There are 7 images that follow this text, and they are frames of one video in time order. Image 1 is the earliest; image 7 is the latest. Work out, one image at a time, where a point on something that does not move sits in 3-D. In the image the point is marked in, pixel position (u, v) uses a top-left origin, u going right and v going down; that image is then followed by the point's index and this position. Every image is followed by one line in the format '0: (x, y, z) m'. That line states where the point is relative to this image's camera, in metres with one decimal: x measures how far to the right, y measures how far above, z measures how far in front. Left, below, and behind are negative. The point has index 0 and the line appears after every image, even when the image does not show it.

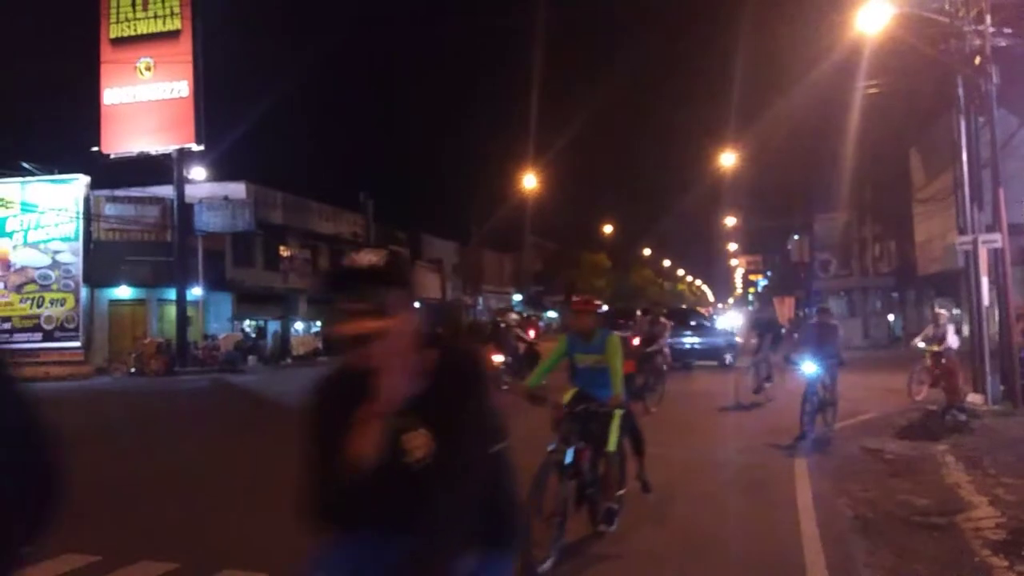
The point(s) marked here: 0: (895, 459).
0: (+4.7, -2.1, +12.4) m
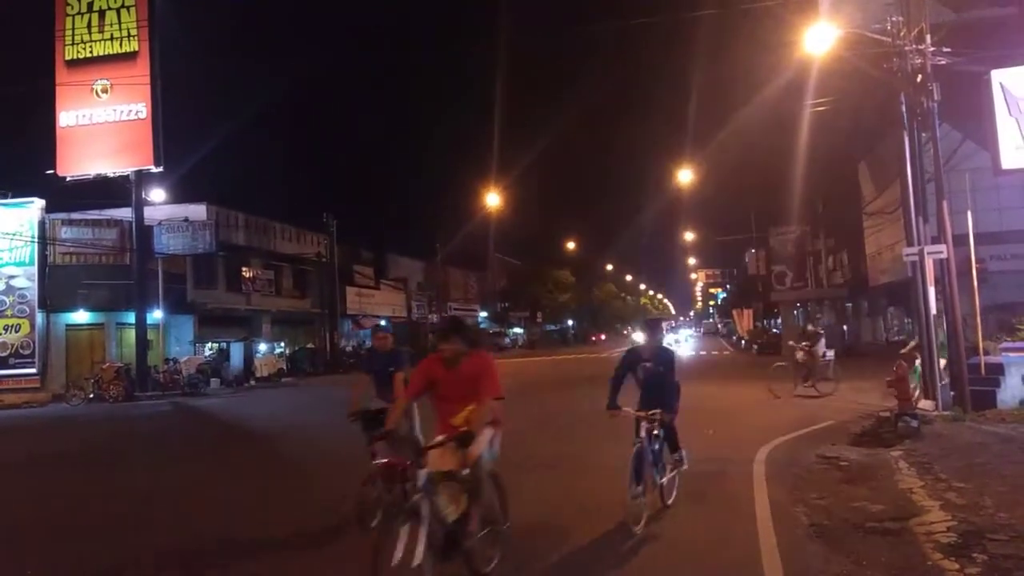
0: (+4.2, -2.2, +12.6) m
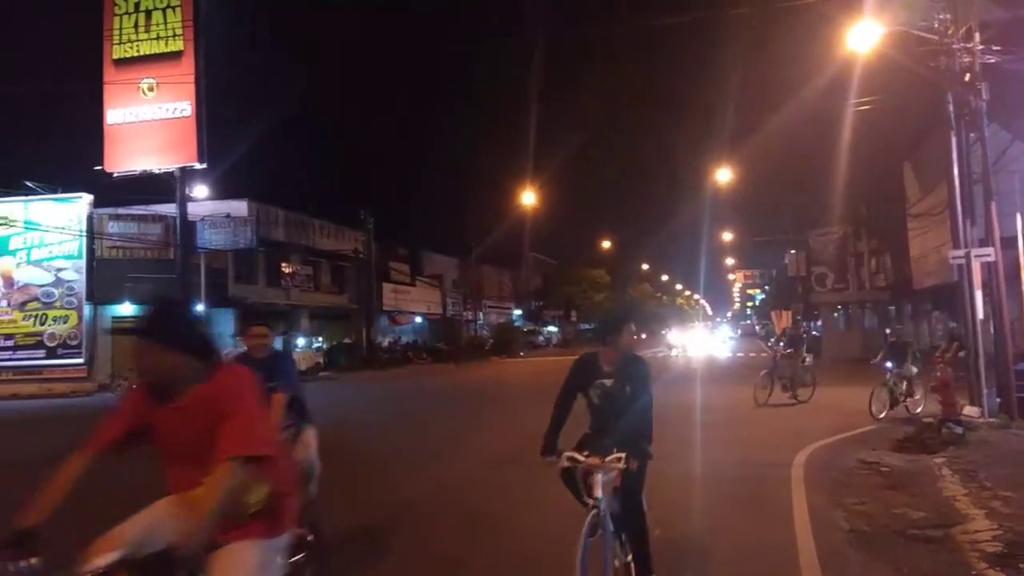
0: (+4.7, -2.3, +12.5) m
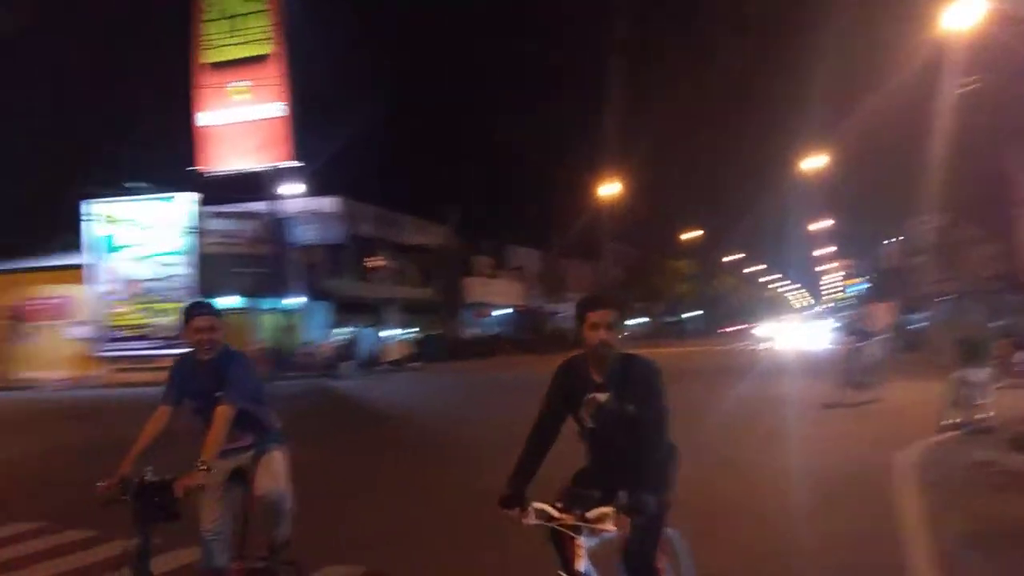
0: (+5.8, -2.1, +12.0) m
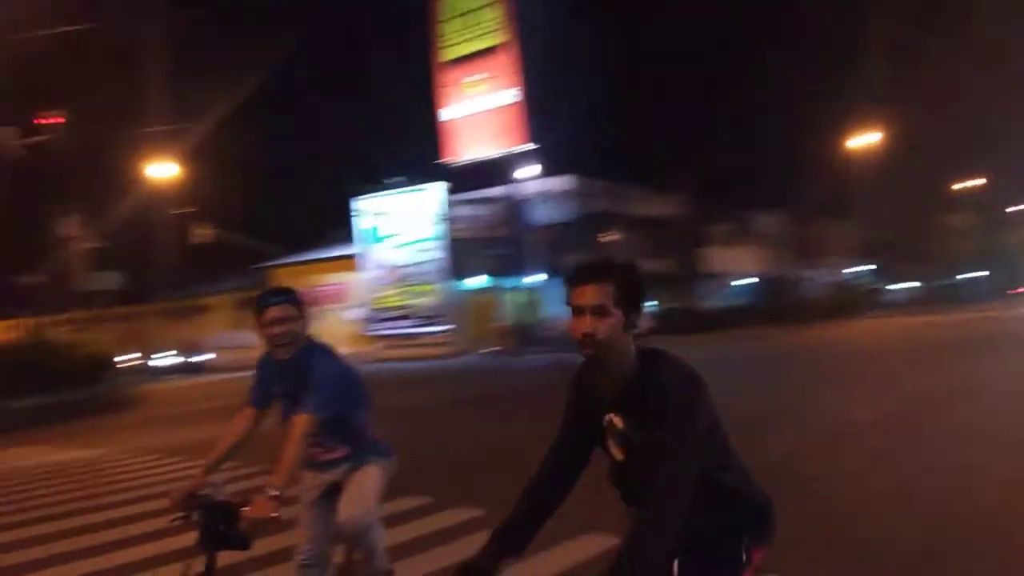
0: (+8.4, -1.5, +11.5) m
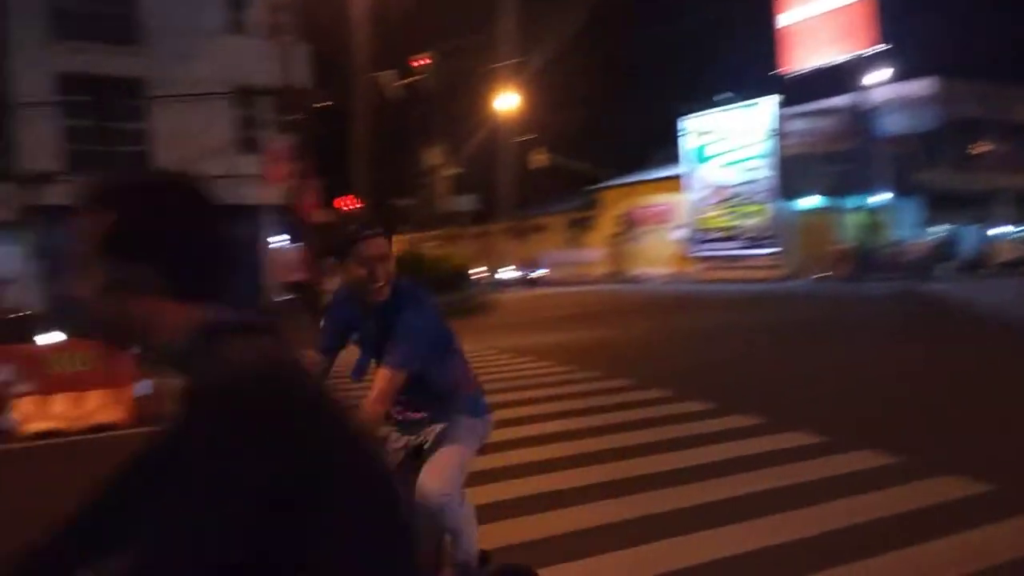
0: (+11.3, -0.8, +8.6) m
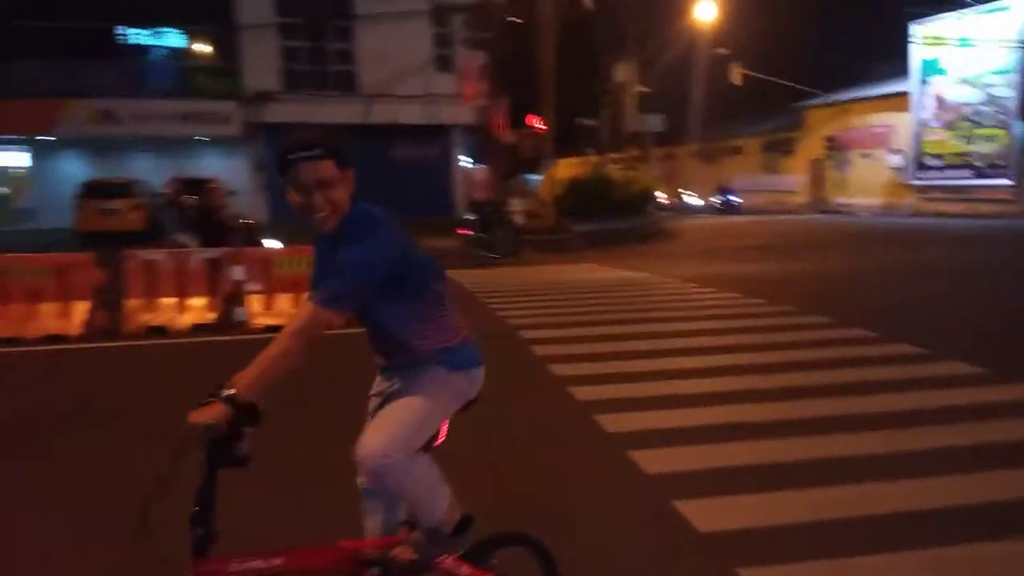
0: (+12.4, -0.7, +5.9) m
